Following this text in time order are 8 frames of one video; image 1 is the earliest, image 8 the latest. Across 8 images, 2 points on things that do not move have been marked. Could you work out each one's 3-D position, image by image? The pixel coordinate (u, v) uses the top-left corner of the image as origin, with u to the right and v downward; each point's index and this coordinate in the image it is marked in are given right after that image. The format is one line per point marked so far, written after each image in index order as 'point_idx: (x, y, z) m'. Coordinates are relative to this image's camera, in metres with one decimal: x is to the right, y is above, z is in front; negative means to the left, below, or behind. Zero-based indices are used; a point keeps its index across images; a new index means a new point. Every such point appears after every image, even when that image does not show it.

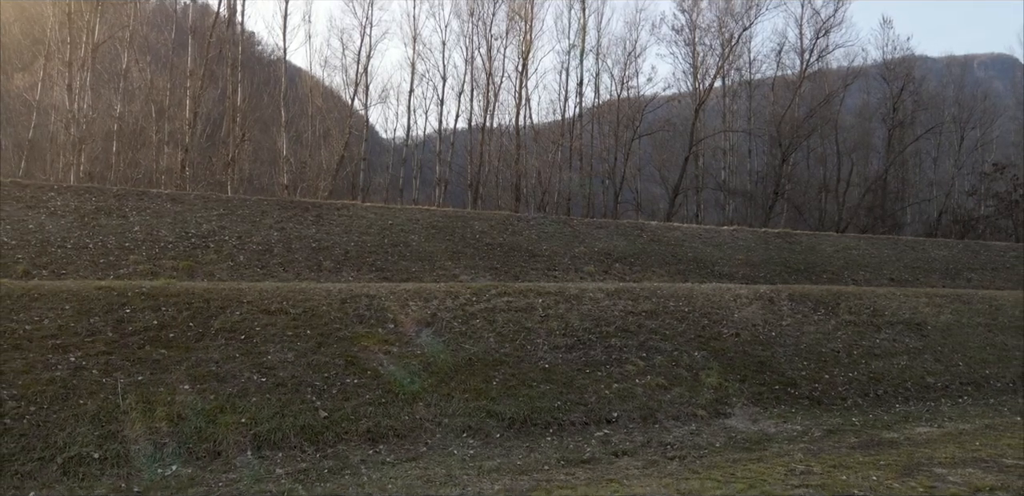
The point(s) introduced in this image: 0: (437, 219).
0: (-1.3, +0.5, +16.0) m
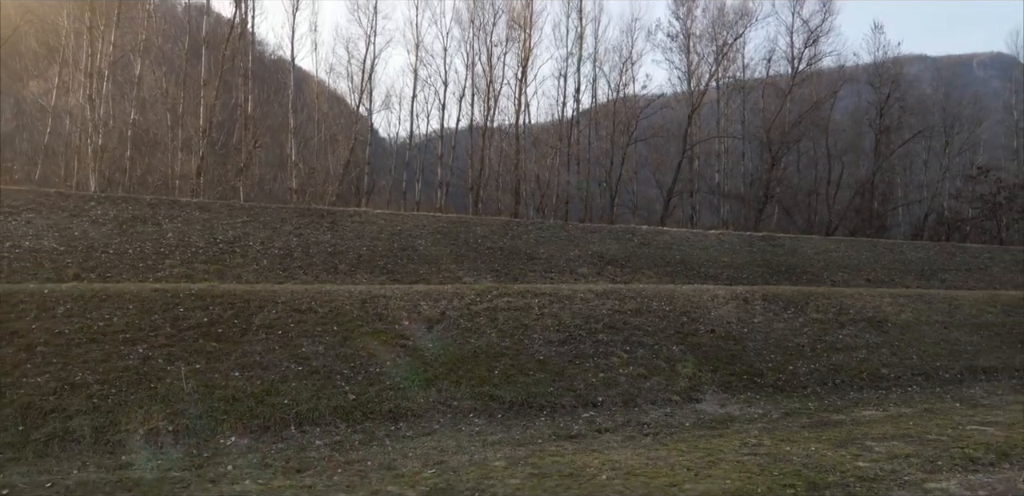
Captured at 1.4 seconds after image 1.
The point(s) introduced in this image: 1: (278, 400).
0: (-1.3, +0.4, +17.2) m
1: (-1.9, -1.2, +7.5) m
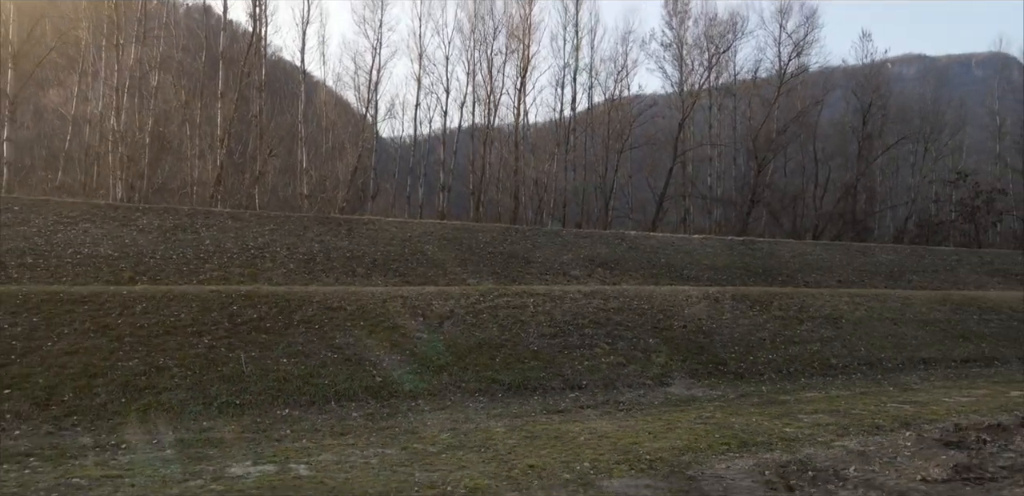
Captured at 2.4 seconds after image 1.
0: (-1.3, +0.3, +18.9) m
1: (-1.9, -1.3, +9.2) m
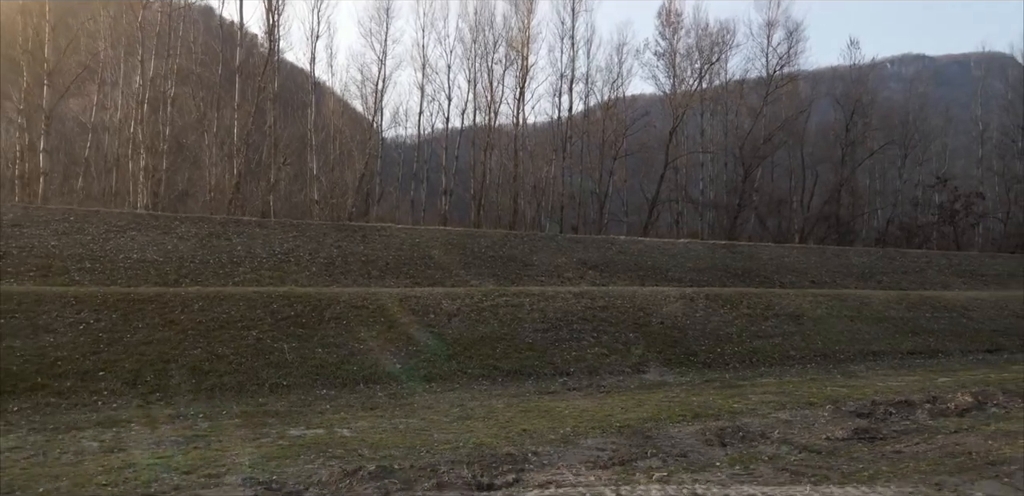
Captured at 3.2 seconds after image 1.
0: (-1.3, +0.2, +20.8) m
1: (-1.9, -1.4, +11.1) m
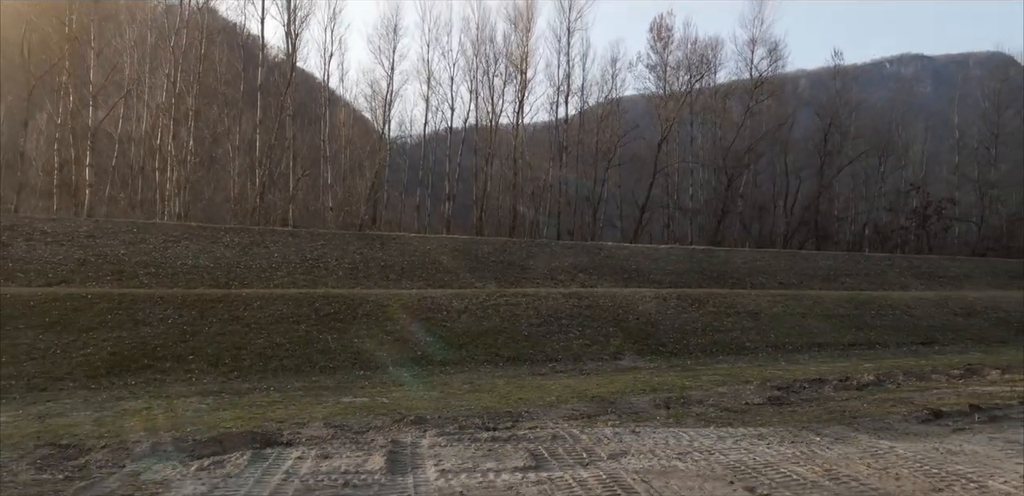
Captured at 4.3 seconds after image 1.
0: (-1.3, +0.1, +23.5) m
1: (-1.9, -1.6, +13.8) m
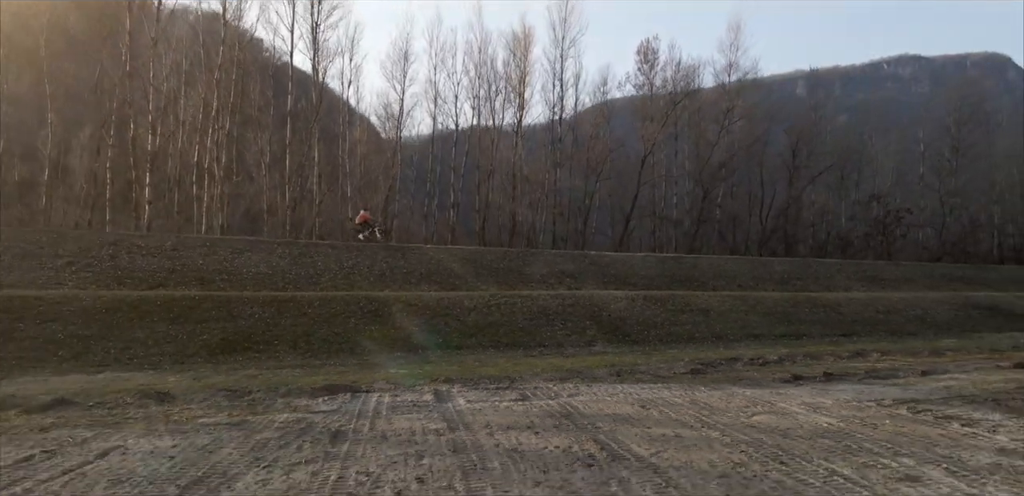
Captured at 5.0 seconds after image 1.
0: (-1.4, -0.2, +28.1) m
1: (-2.0, -1.8, +18.4) m
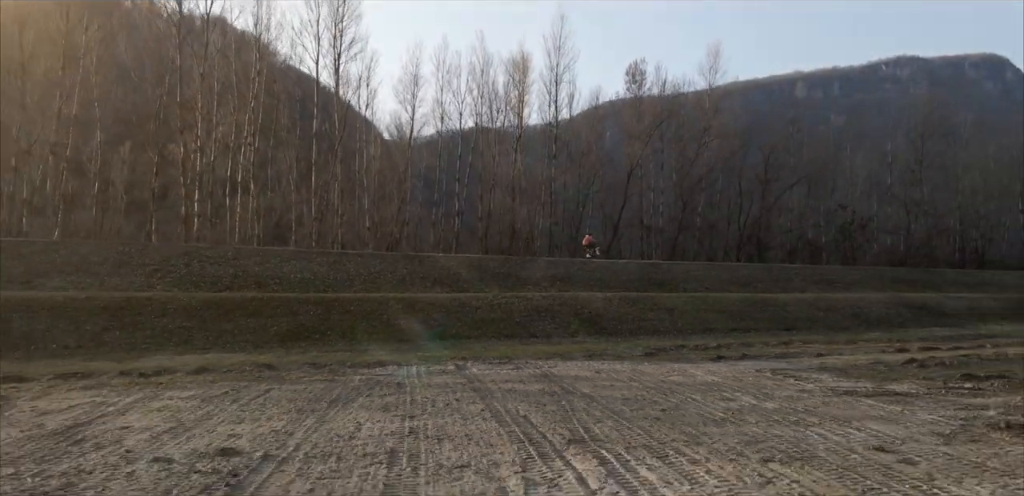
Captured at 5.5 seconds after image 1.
0: (-1.4, -0.4, +33.2) m
1: (-2.0, -2.1, +23.4) m
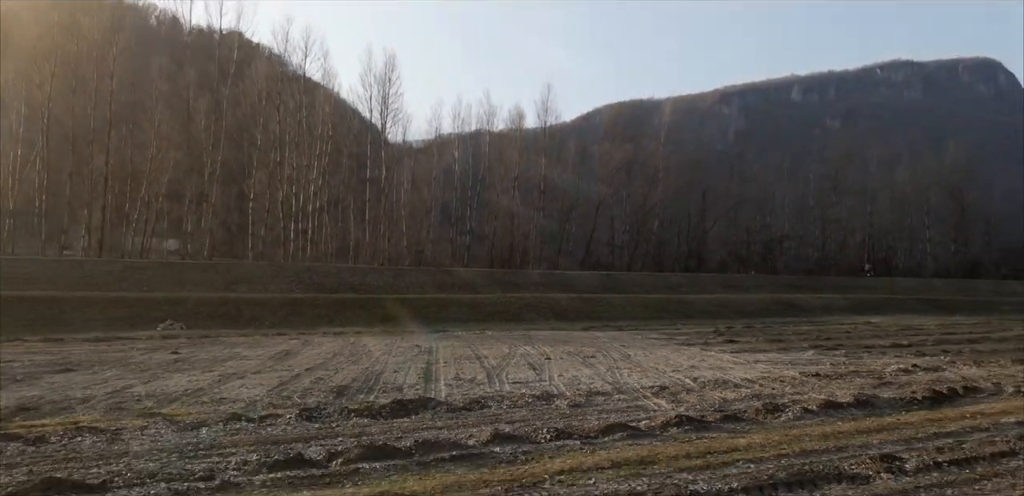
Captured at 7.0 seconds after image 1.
0: (-1.5, -1.3, +49.5) m
1: (-2.1, -3.0, +39.8) m
